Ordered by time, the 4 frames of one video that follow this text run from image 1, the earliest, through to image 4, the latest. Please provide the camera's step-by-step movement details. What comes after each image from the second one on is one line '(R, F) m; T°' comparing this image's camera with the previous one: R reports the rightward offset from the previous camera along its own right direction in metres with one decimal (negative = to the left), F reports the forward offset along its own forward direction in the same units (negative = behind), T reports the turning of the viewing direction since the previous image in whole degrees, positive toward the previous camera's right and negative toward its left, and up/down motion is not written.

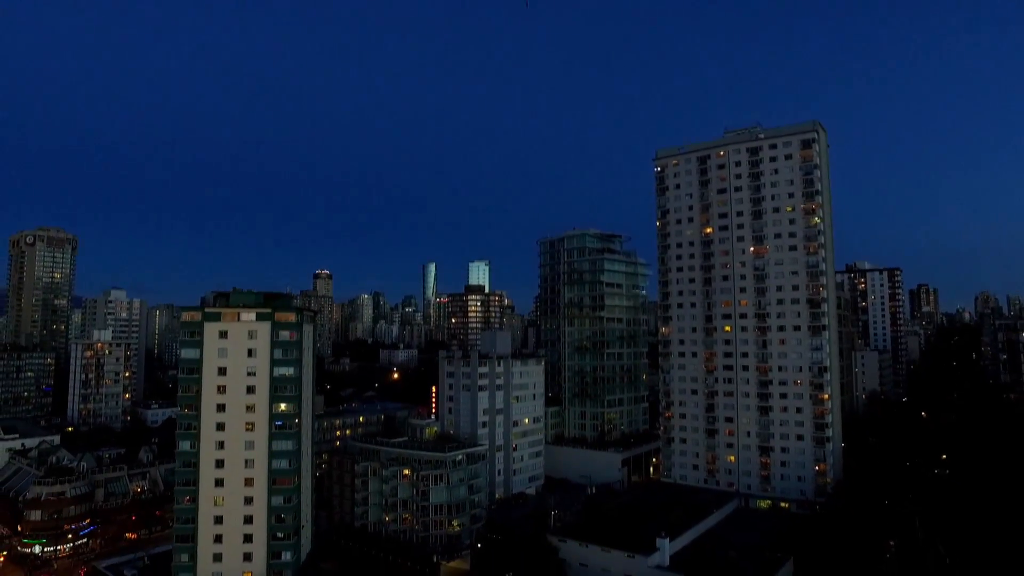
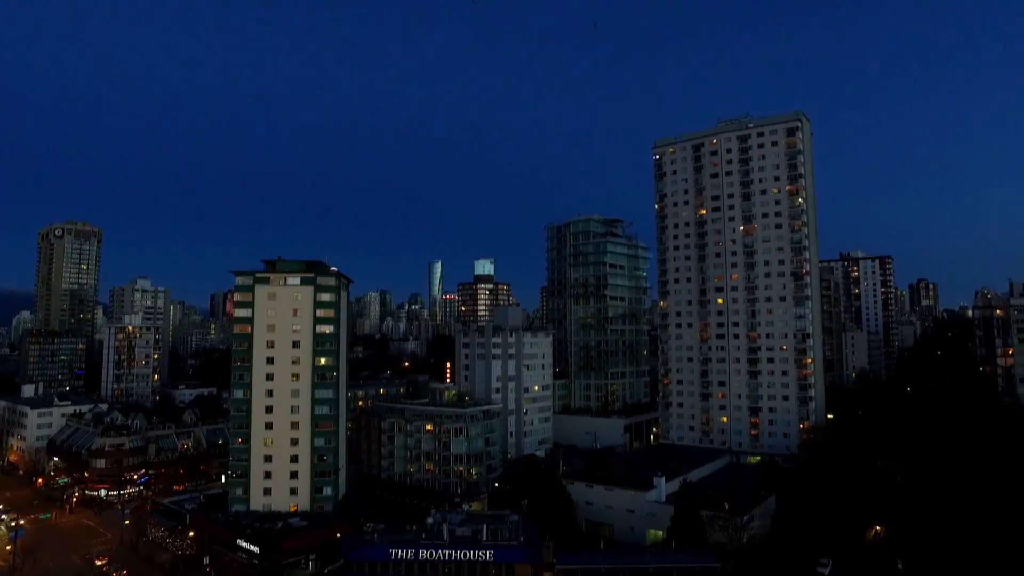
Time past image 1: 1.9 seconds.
(-0.6, -5.6) m; 0°
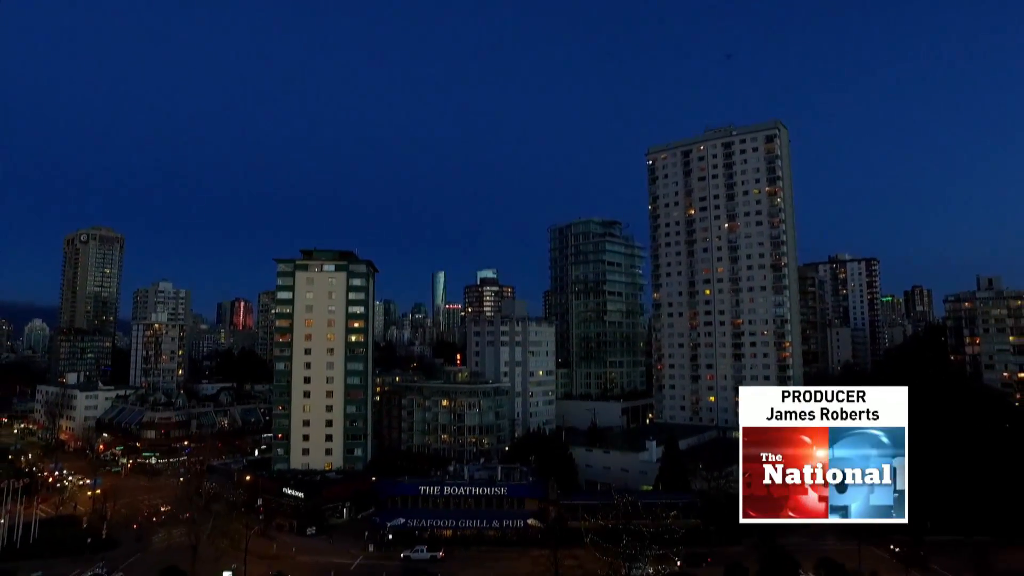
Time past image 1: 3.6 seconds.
(-0.5, -6.5) m; 0°
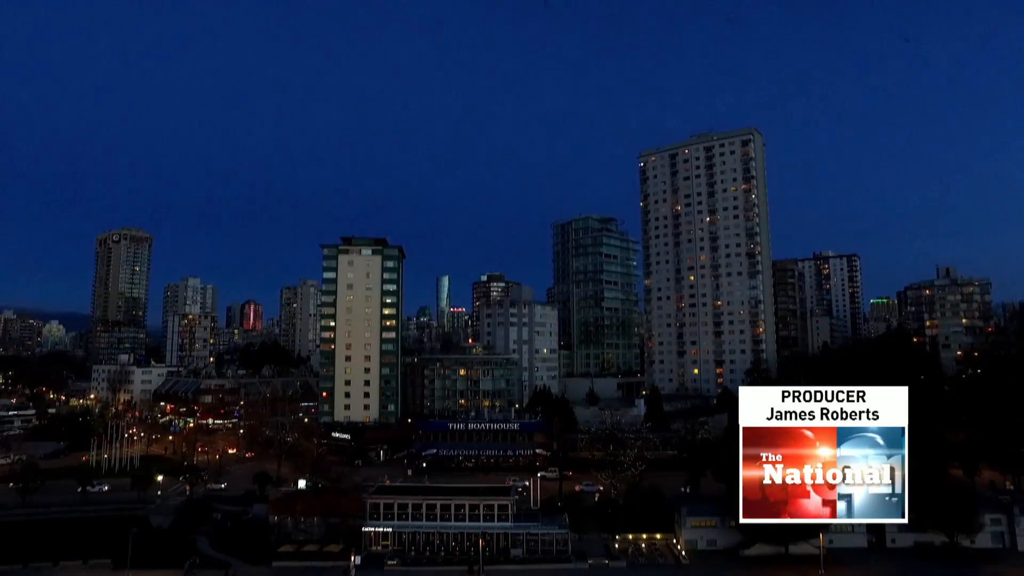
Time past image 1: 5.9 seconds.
(-0.7, -9.5) m; 0°
